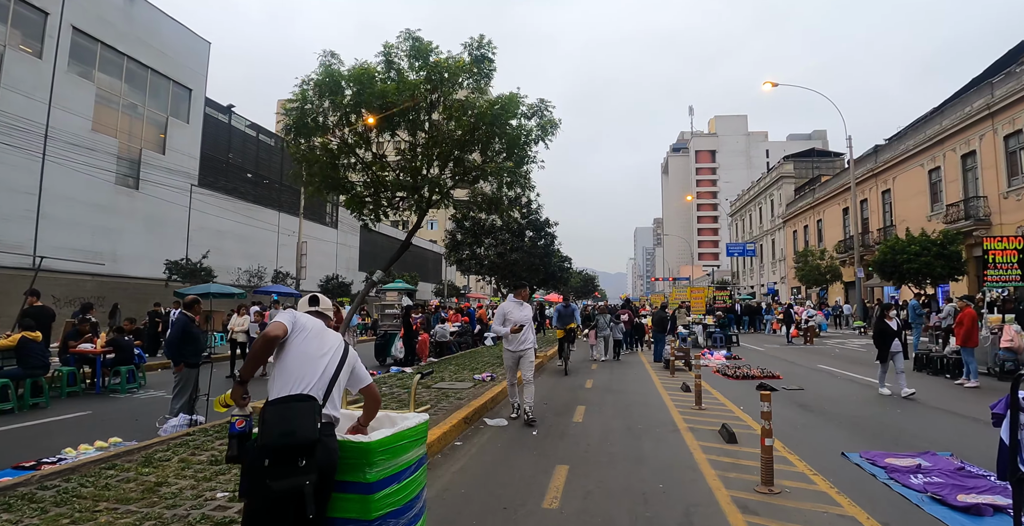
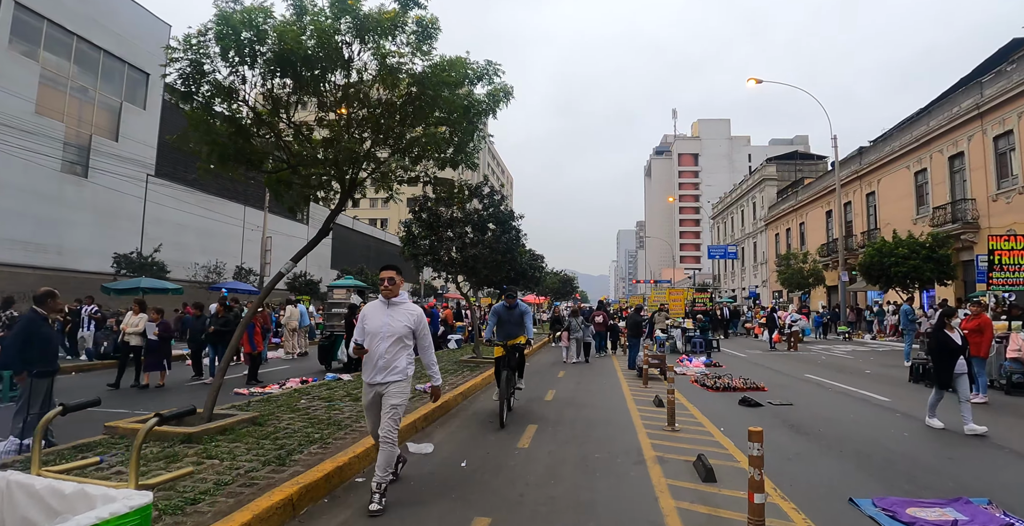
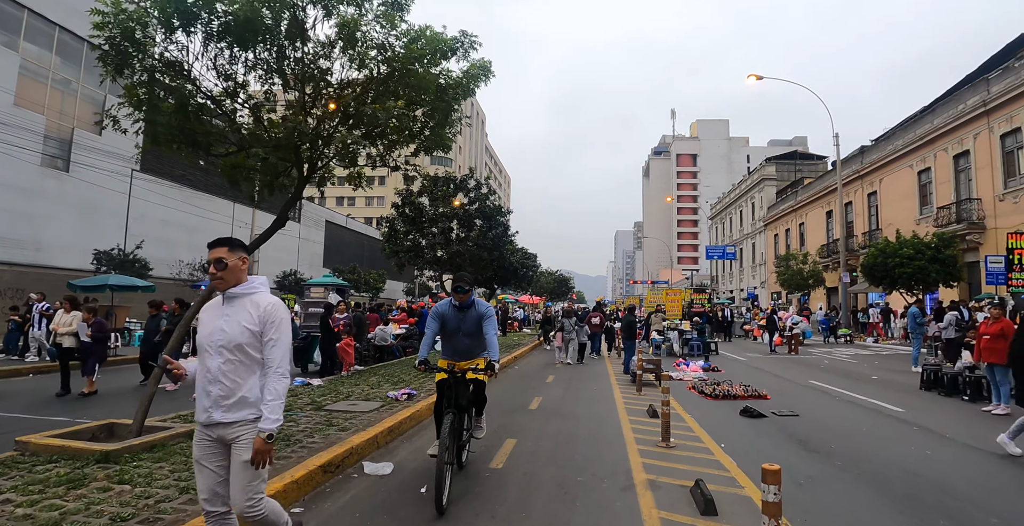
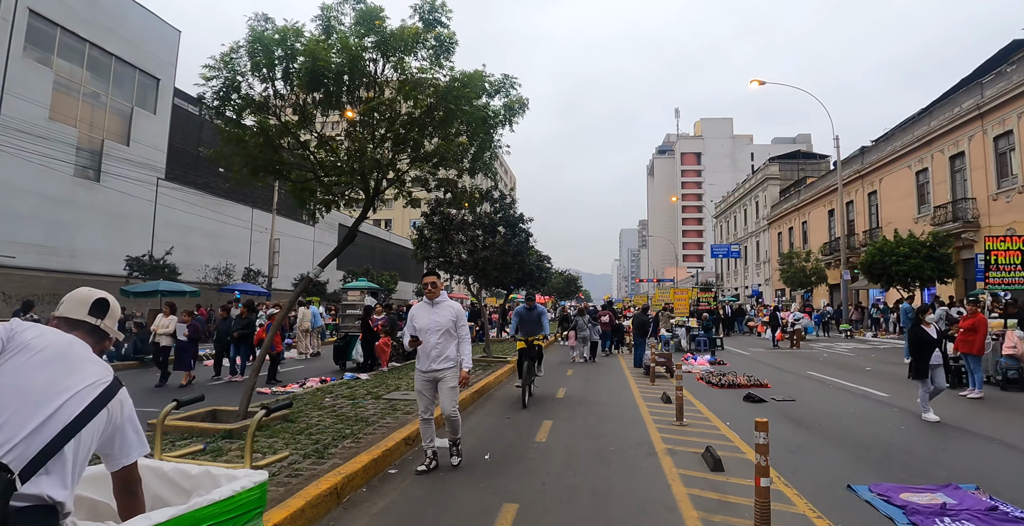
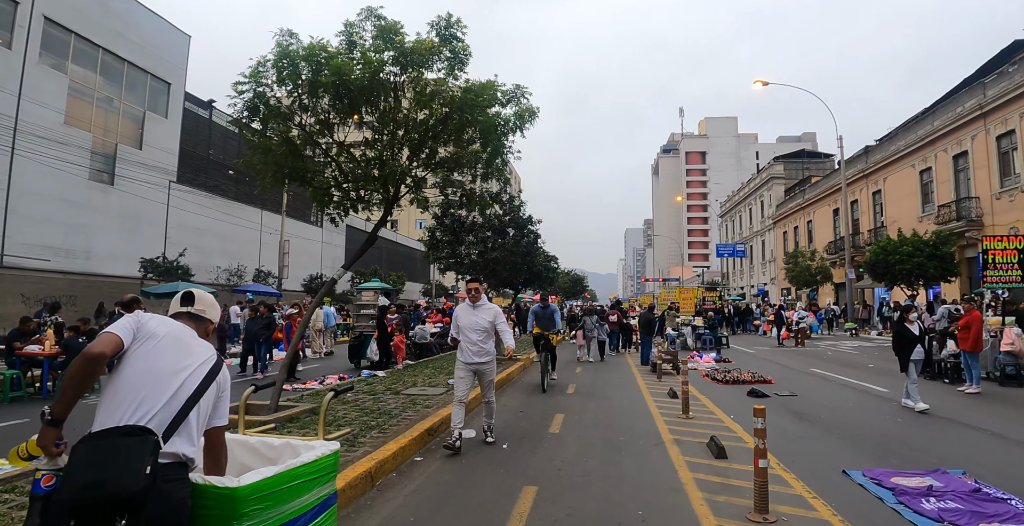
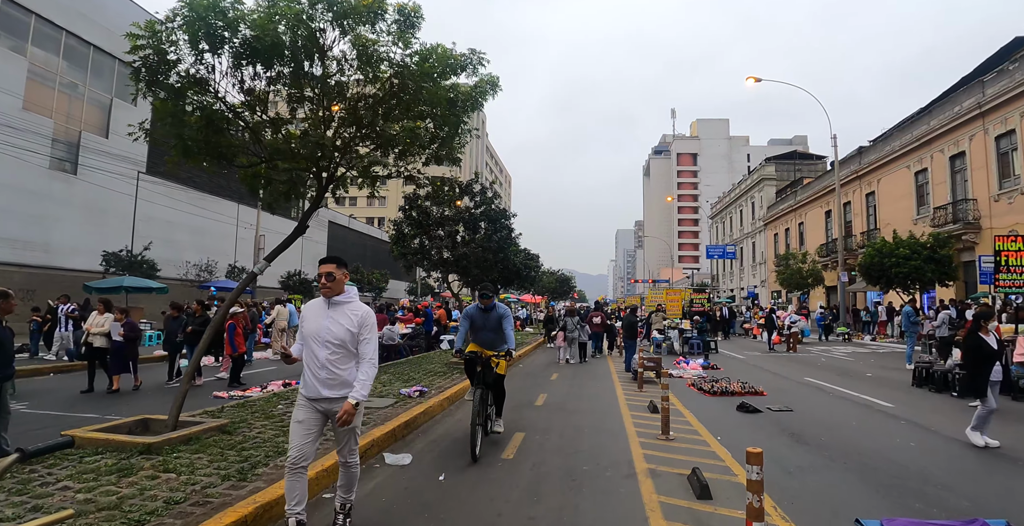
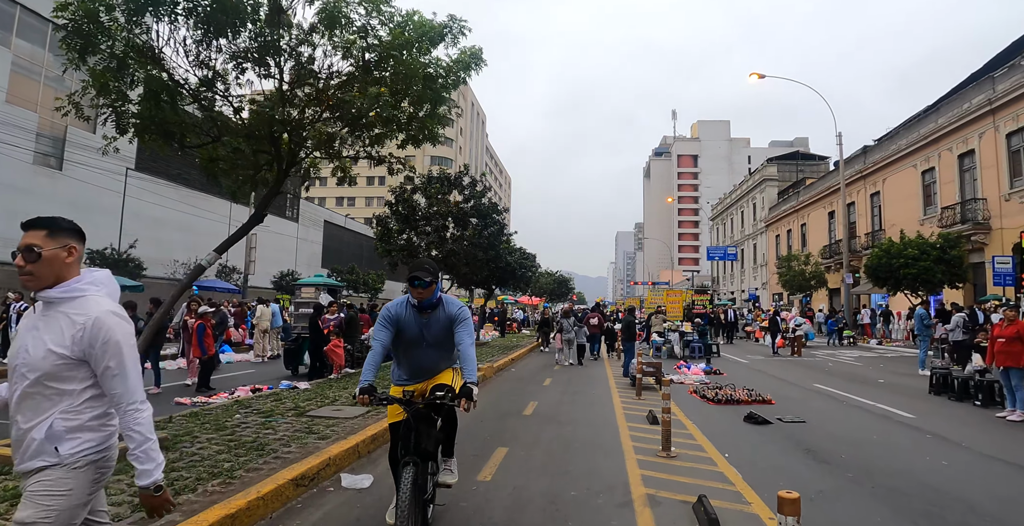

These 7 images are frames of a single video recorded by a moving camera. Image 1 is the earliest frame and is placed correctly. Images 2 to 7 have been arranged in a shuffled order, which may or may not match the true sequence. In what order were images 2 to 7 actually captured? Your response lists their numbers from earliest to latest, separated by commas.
5, 4, 2, 6, 3, 7
